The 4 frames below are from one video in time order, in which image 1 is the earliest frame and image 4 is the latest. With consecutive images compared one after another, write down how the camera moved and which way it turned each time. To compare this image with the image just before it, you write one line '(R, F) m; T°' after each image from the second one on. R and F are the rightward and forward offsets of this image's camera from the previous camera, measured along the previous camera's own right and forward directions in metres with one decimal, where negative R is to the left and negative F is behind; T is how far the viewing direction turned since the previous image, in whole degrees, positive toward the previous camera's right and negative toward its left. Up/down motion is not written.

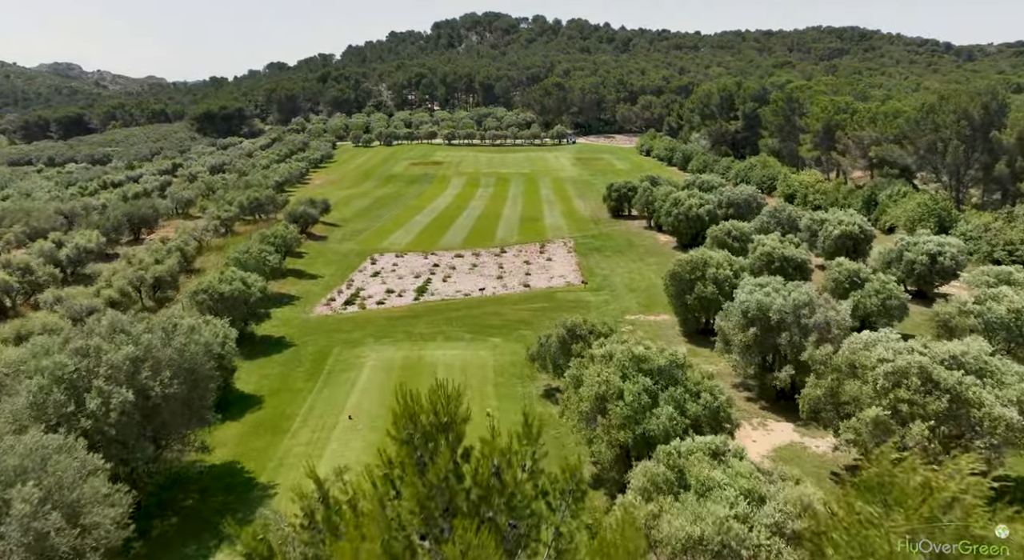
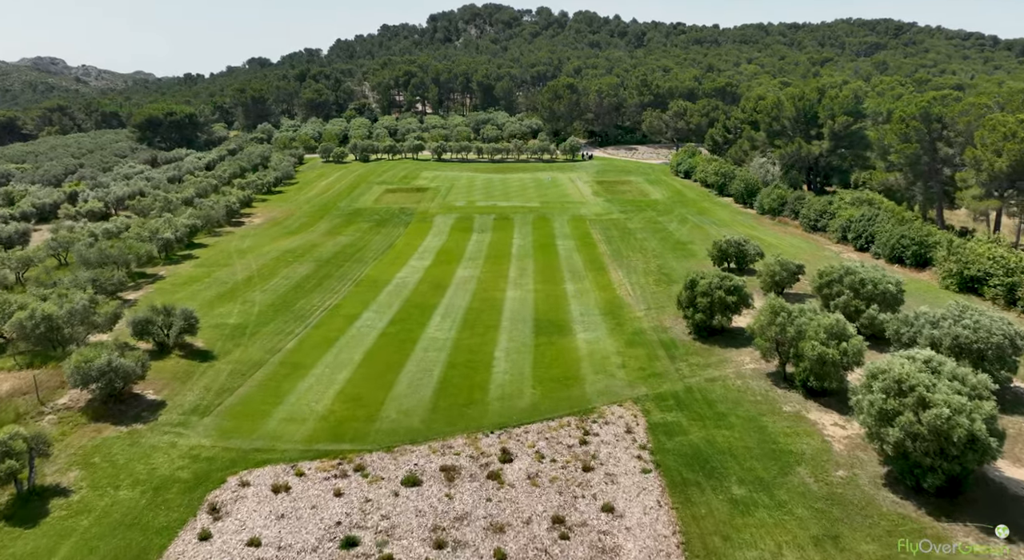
(-0.5, +30.7) m; 0°
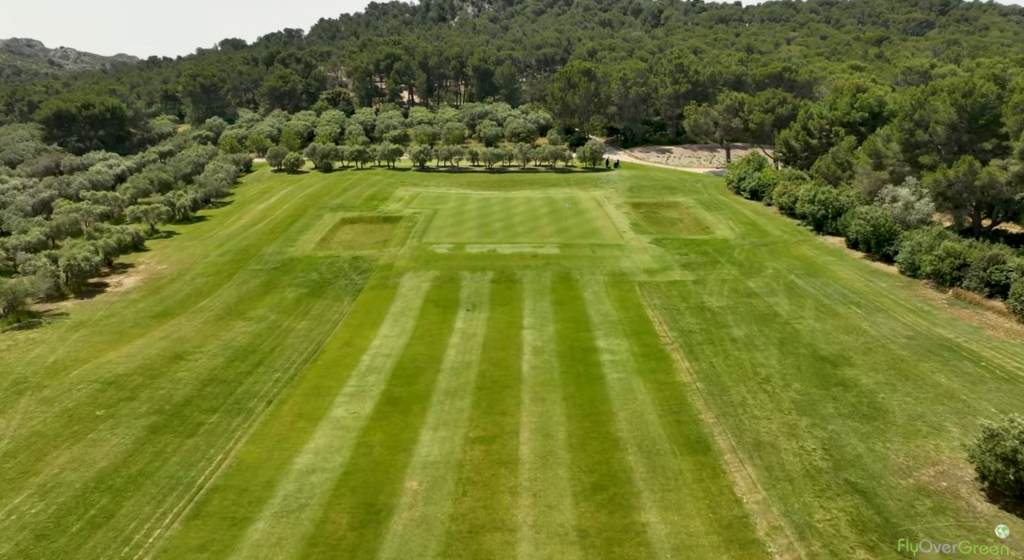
(-0.7, +32.6) m; 0°
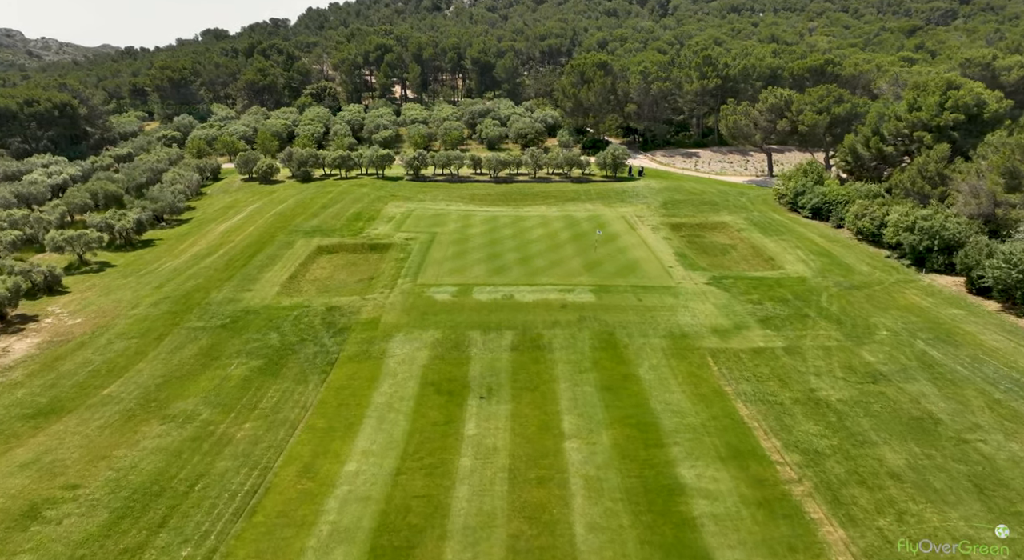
(-2.2, +16.1) m; 0°
